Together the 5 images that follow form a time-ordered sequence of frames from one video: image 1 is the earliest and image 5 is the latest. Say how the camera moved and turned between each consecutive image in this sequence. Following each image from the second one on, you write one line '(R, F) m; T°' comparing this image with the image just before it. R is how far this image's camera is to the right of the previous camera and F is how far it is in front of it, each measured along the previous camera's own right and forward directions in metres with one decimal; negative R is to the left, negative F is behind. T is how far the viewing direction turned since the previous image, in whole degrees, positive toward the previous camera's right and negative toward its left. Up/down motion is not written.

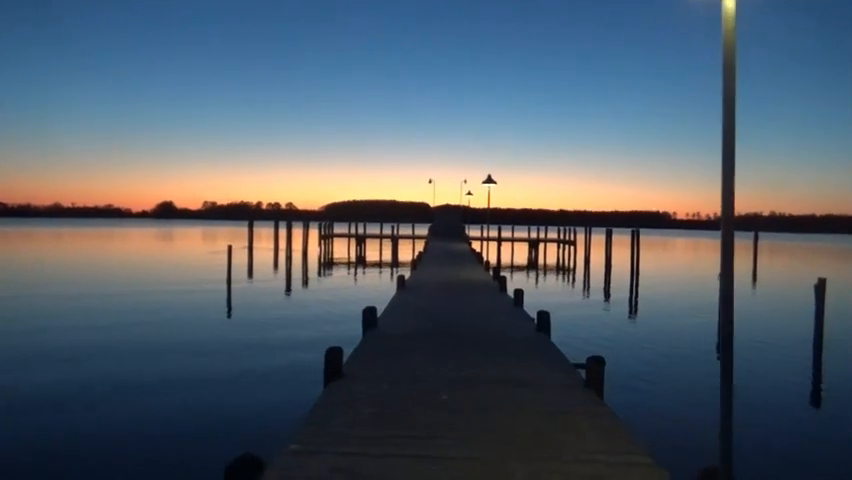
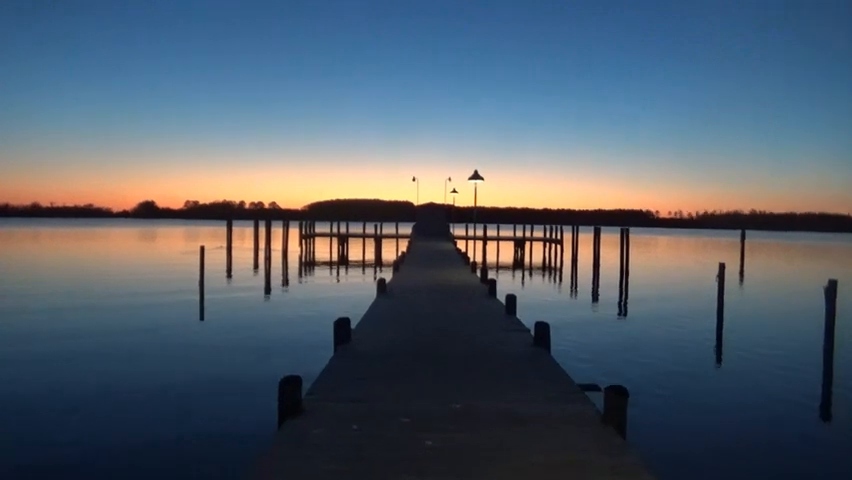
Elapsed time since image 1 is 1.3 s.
(0.0, +0.9) m; +1°
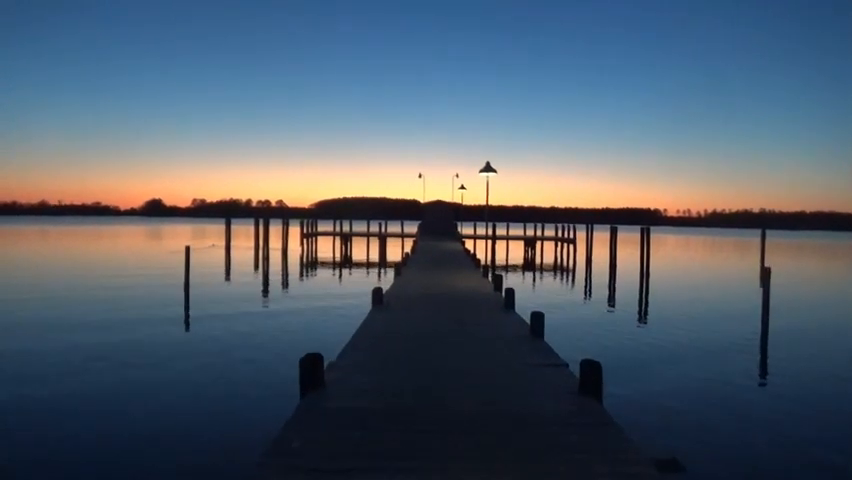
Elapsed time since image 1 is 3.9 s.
(0.0, +1.8) m; -1°
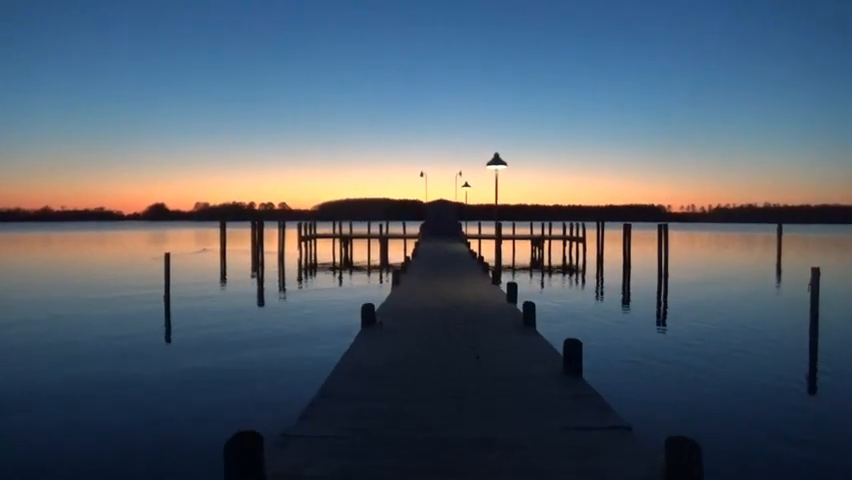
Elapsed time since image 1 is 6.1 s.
(0.0, +1.6) m; 0°
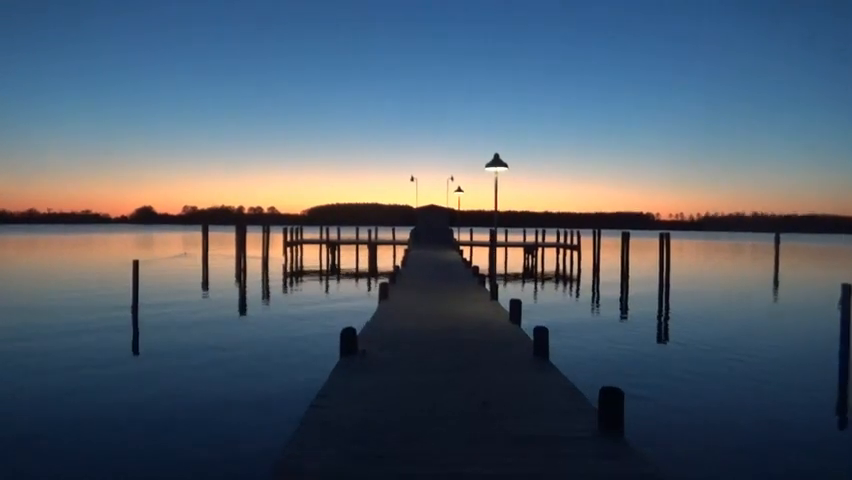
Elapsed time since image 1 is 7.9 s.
(0.0, +1.2) m; +1°
